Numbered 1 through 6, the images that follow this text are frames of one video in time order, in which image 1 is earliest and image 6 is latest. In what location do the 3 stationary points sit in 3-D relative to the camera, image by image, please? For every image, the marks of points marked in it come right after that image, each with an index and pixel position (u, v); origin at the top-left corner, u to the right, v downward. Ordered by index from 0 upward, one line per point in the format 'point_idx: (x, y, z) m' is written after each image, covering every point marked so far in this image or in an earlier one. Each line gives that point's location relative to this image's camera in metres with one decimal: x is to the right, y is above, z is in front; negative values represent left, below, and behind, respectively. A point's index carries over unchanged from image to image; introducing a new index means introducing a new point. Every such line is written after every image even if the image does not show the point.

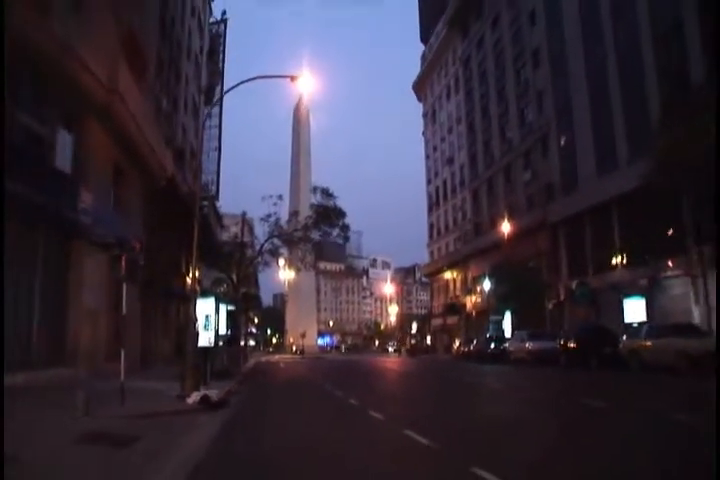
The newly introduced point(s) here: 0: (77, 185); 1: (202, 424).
0: (-6.9, +1.2, +20.3) m
1: (-3.2, -3.6, +16.6) m
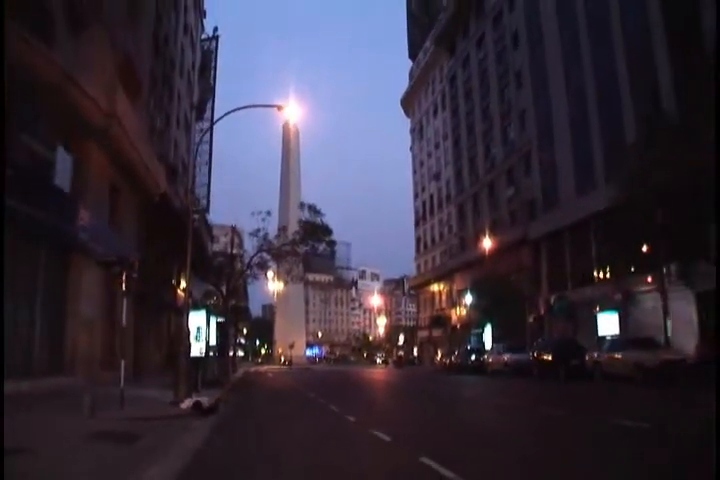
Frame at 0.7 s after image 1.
0: (-7.3, +0.8, +21.1) m
1: (-3.6, -3.9, +17.4) m
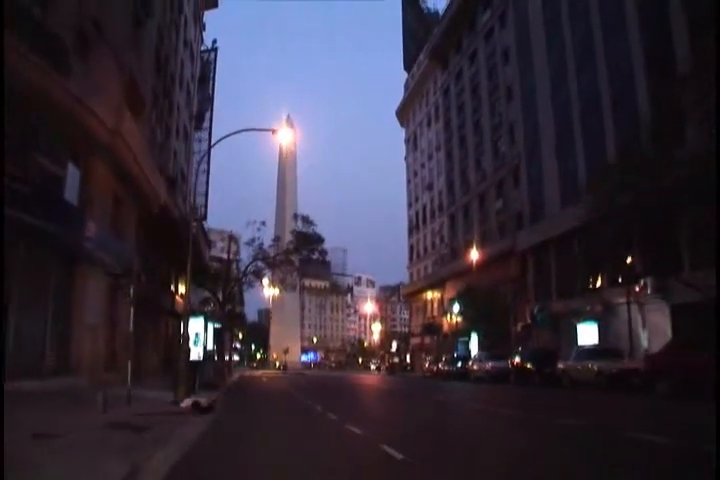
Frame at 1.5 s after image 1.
0: (-7.5, +0.6, +22.3) m
1: (-3.9, -4.1, +18.5) m
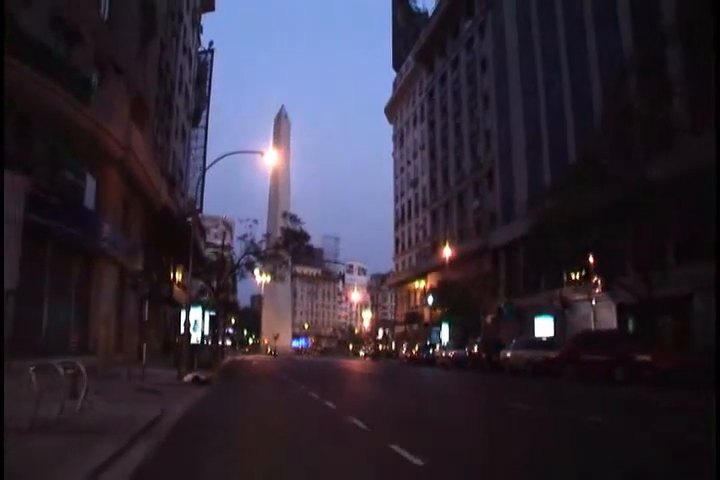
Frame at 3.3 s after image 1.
0: (-8.2, +0.7, +25.1) m
1: (-4.5, -4.1, +21.5) m
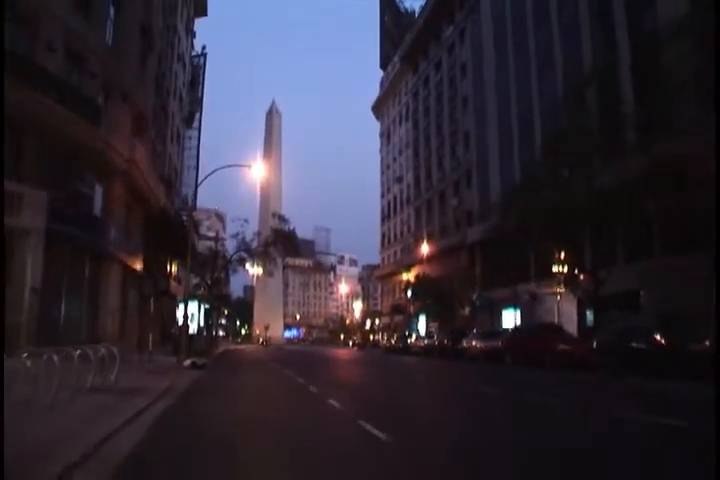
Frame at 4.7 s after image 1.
0: (-8.8, +0.7, +27.5) m
1: (-5.1, -4.2, +24.0) m
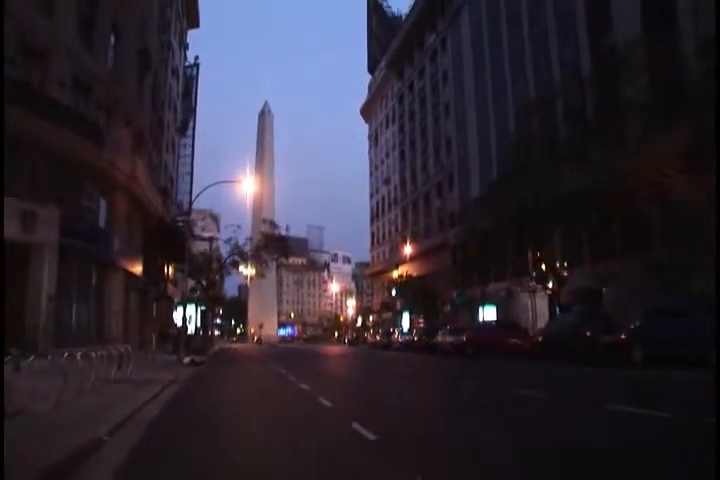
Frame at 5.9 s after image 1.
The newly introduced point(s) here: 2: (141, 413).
0: (-9.4, +0.4, +29.6) m
1: (-5.6, -4.4, +26.2) m
2: (-4.2, -3.4, +16.1) m
